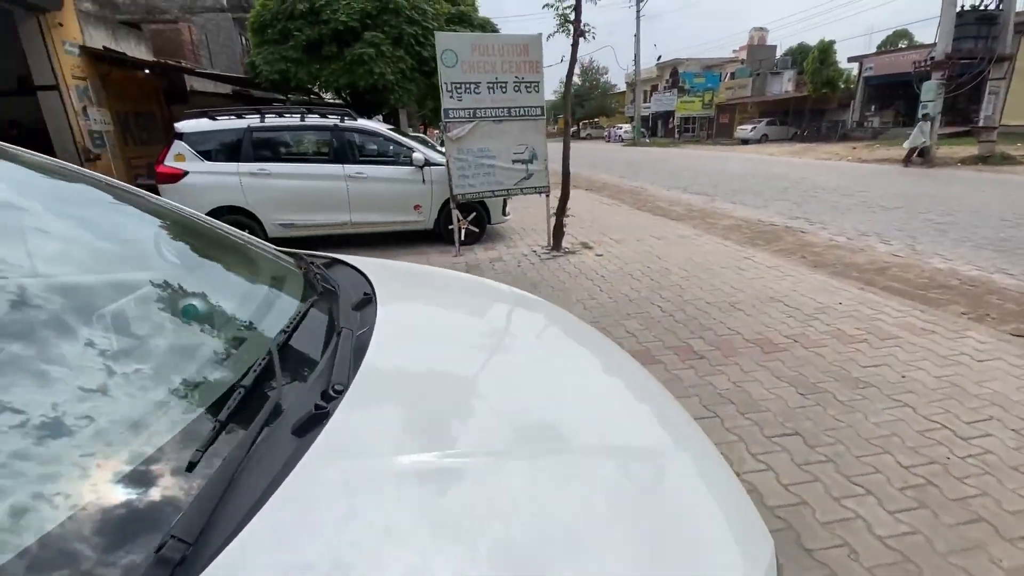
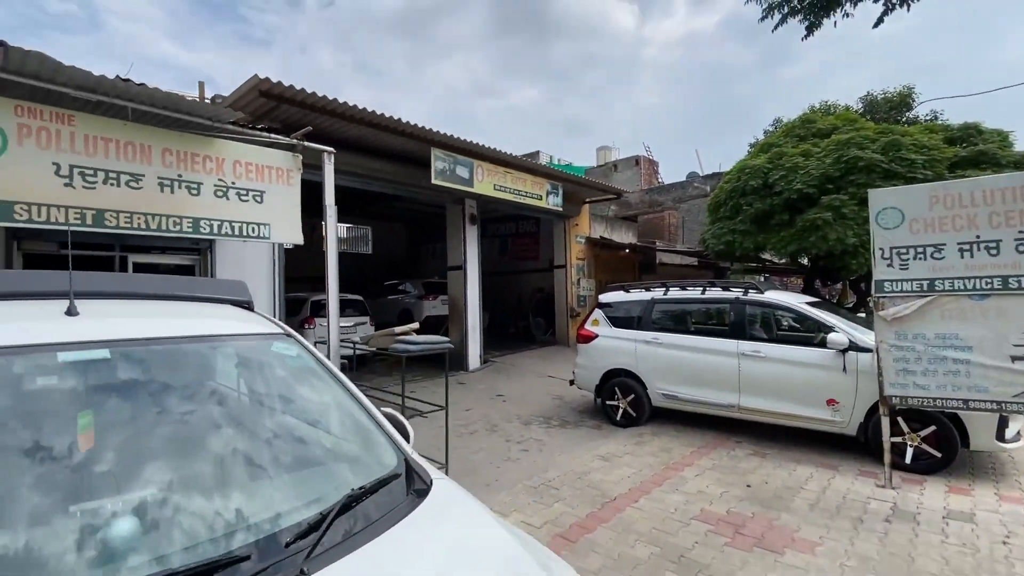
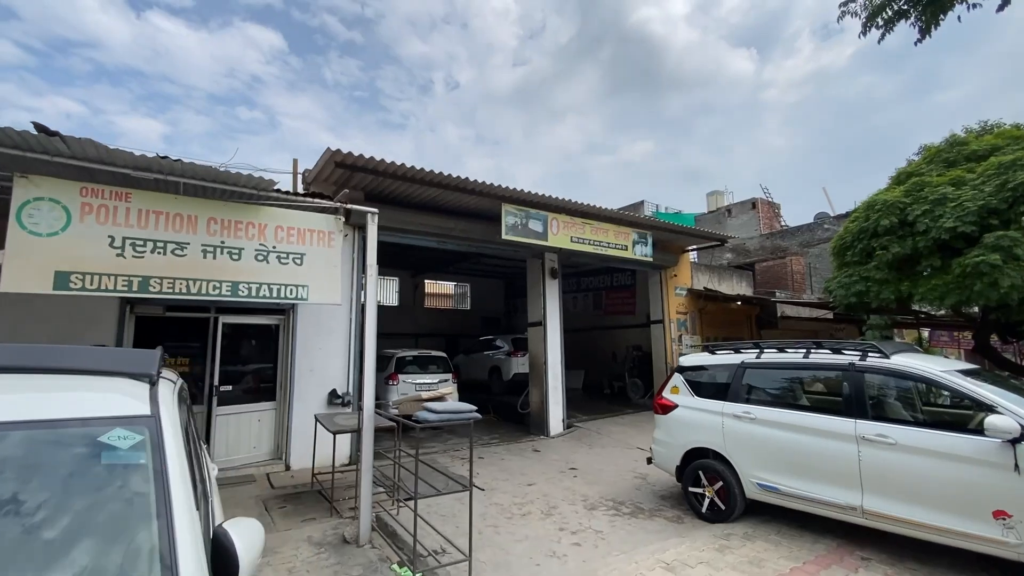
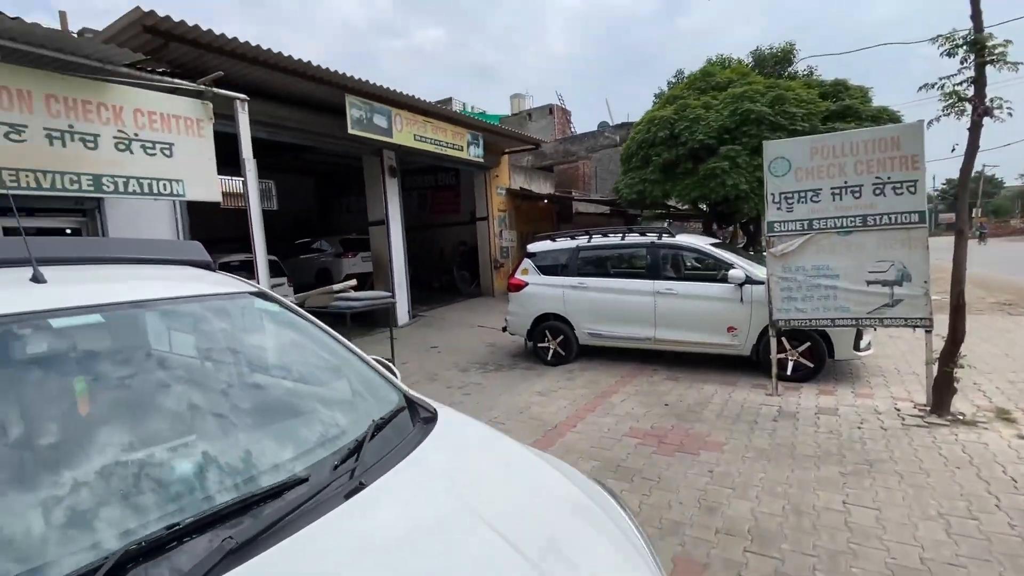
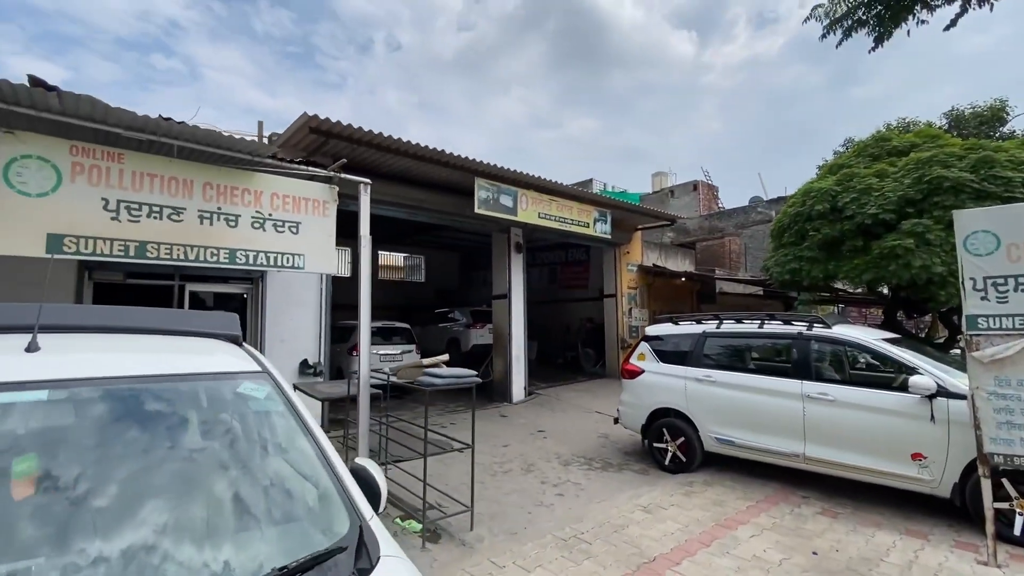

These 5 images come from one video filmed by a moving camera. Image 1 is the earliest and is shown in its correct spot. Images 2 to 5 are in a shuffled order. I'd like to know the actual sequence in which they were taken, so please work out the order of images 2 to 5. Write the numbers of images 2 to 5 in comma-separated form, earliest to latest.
4, 2, 5, 3
